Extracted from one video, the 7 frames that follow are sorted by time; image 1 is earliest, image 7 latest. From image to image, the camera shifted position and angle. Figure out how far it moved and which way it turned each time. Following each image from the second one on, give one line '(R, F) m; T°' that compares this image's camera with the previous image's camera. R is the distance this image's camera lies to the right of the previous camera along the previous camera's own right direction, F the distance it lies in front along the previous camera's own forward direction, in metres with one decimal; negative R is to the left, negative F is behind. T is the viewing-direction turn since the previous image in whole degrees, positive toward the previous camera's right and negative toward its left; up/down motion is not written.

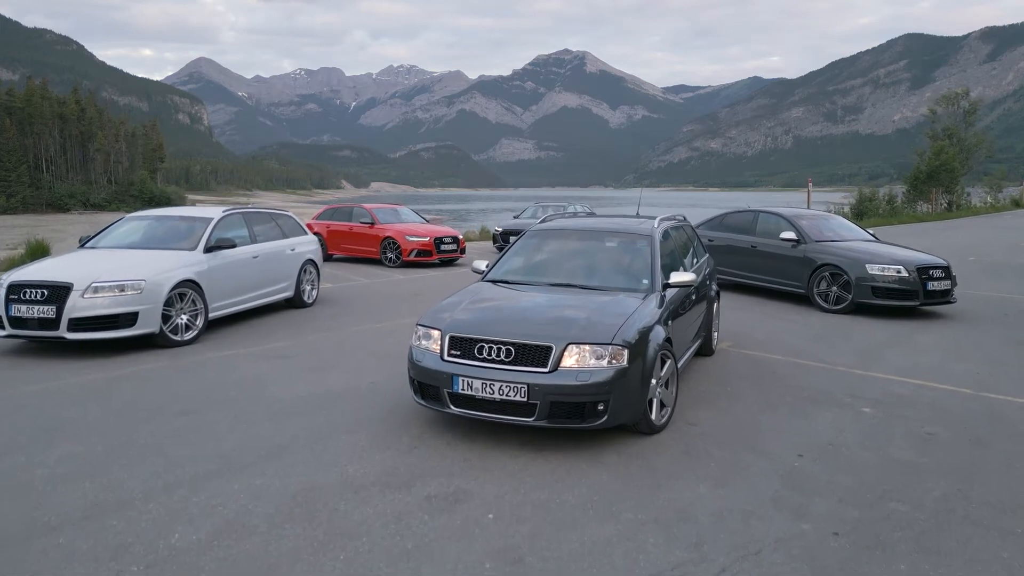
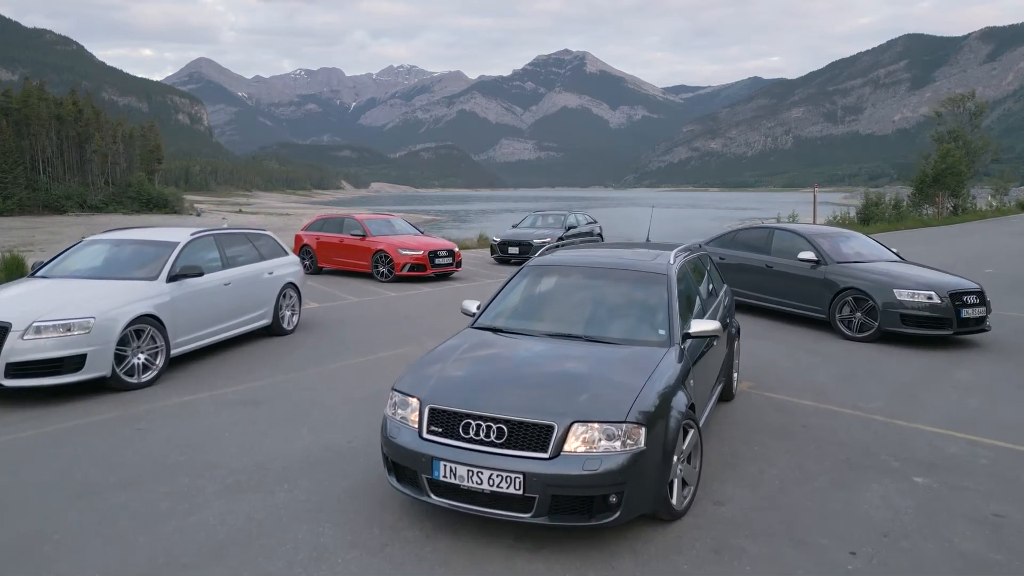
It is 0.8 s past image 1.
(0.0, +0.8) m; 0°
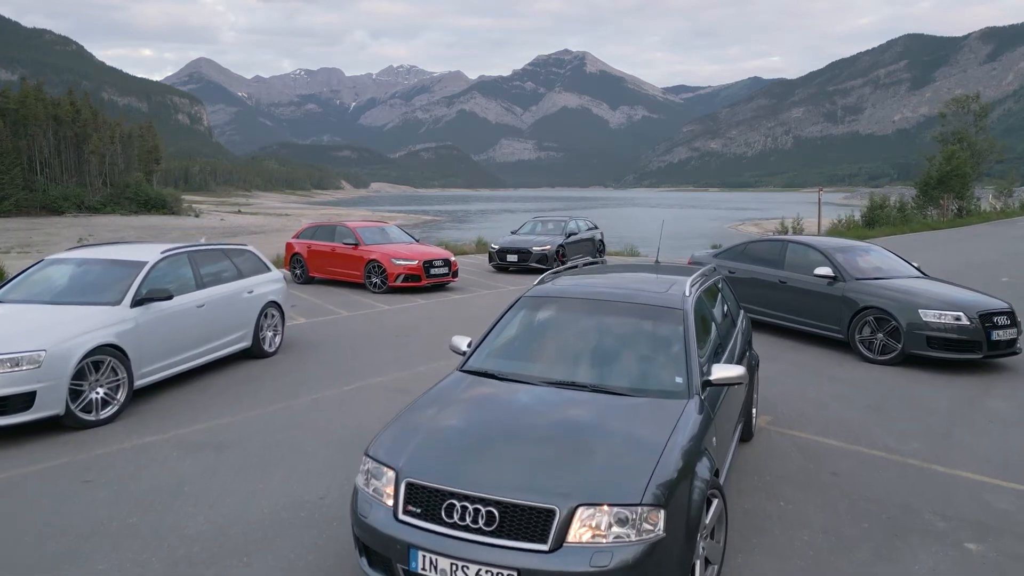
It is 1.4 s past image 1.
(0.0, +0.6) m; 0°
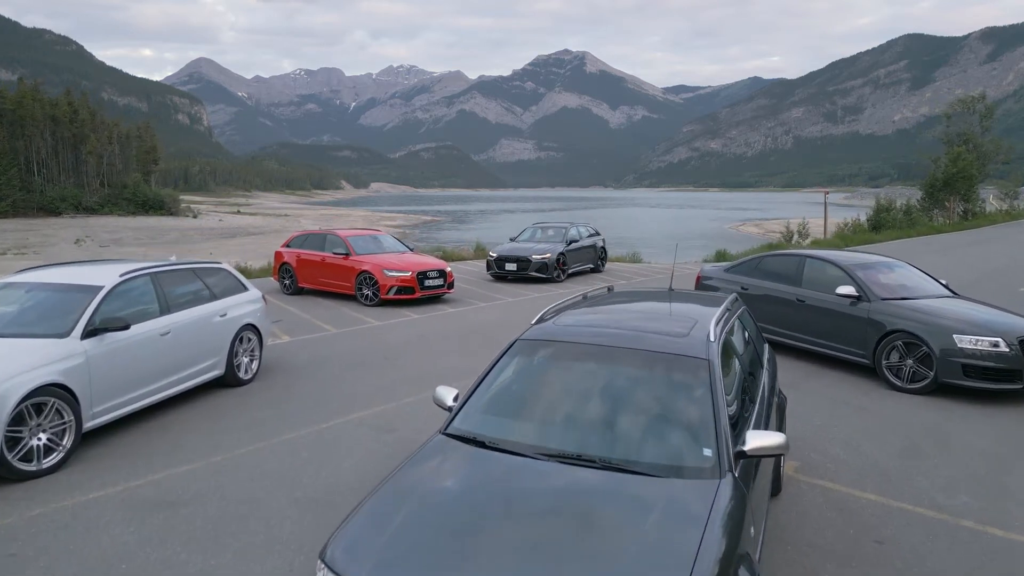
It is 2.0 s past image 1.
(0.0, +0.7) m; 0°
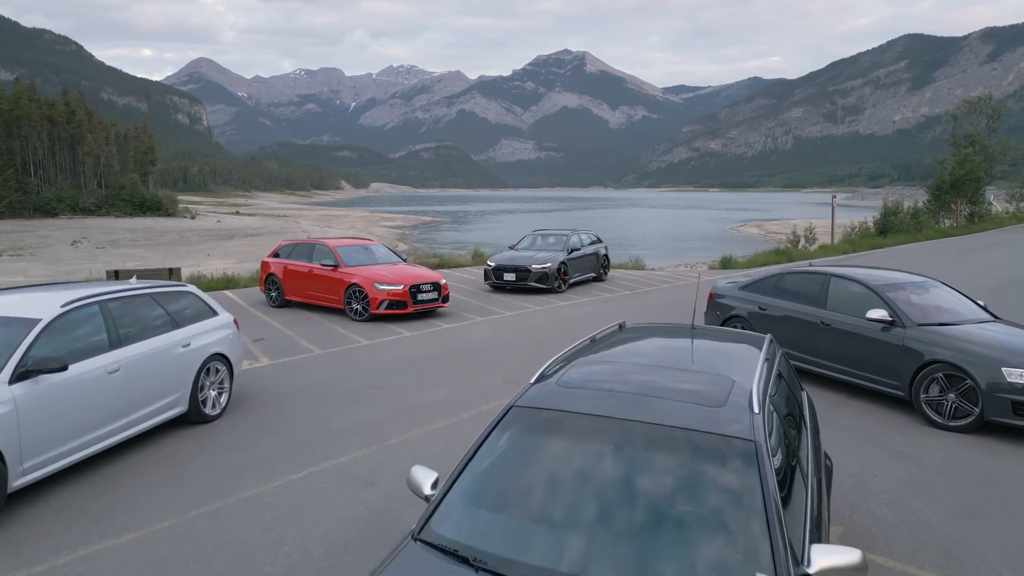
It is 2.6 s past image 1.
(0.0, +0.8) m; 0°
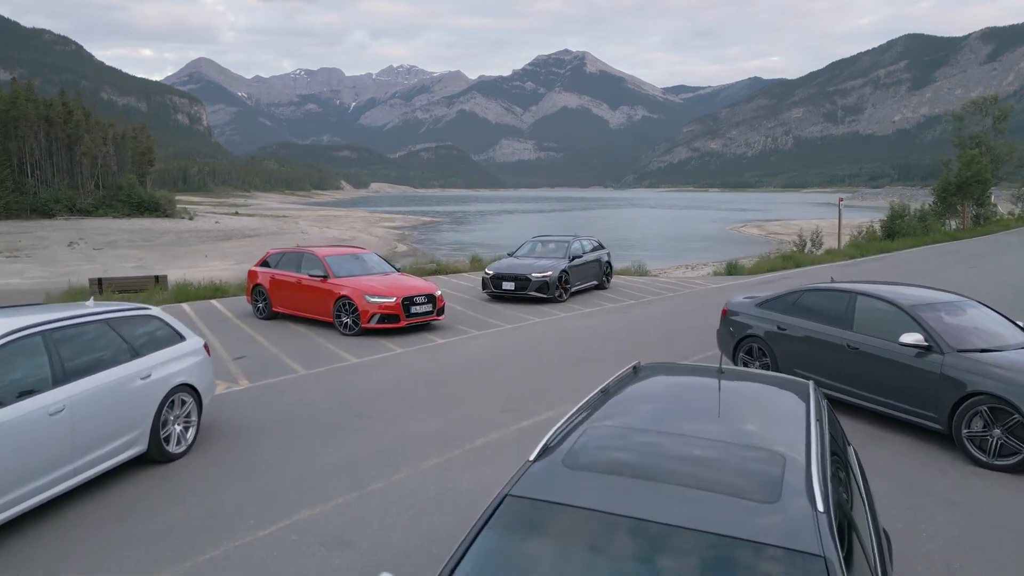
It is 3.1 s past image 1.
(0.0, +0.7) m; 0°
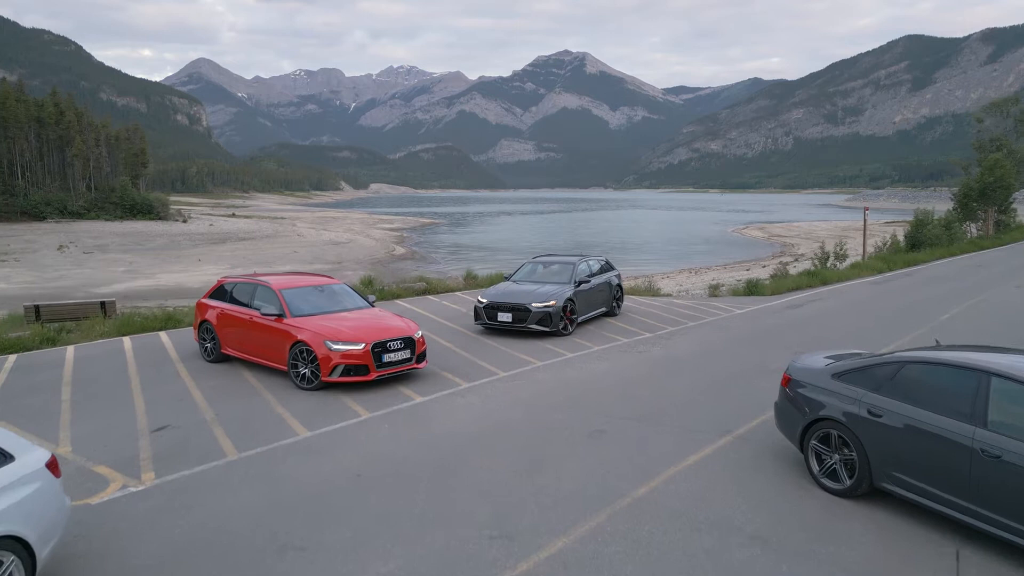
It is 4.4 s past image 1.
(0.0, +2.4) m; 0°
